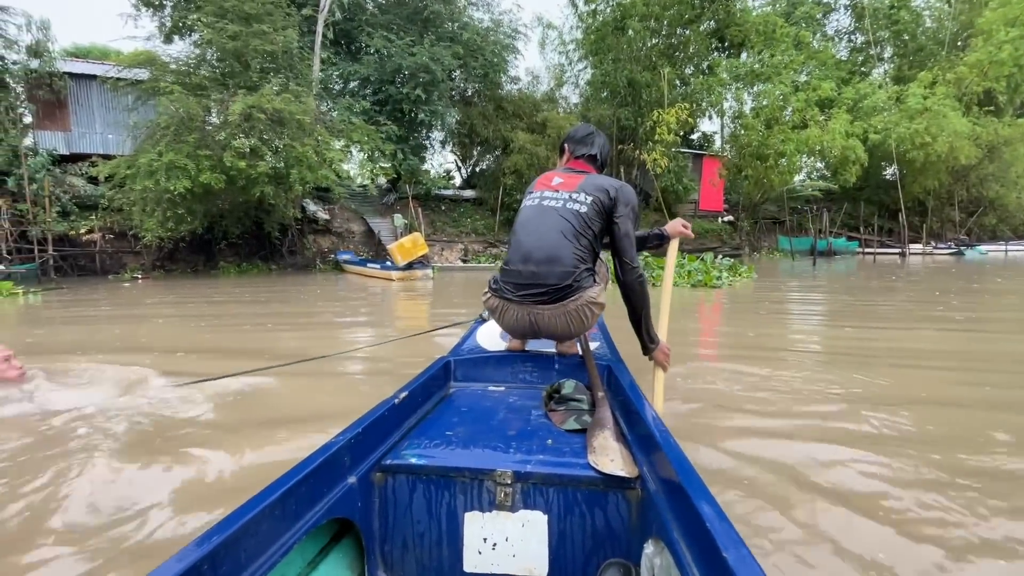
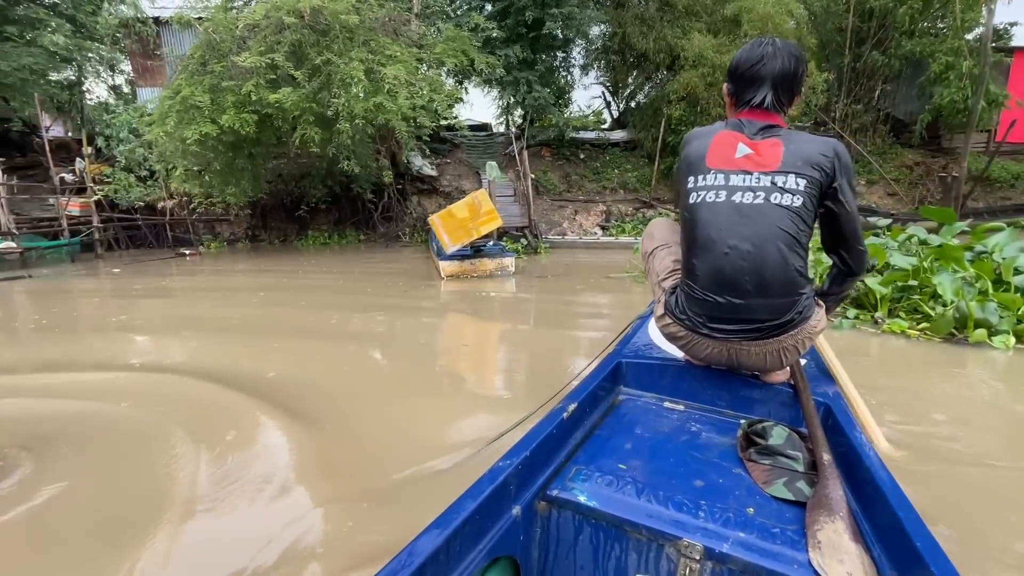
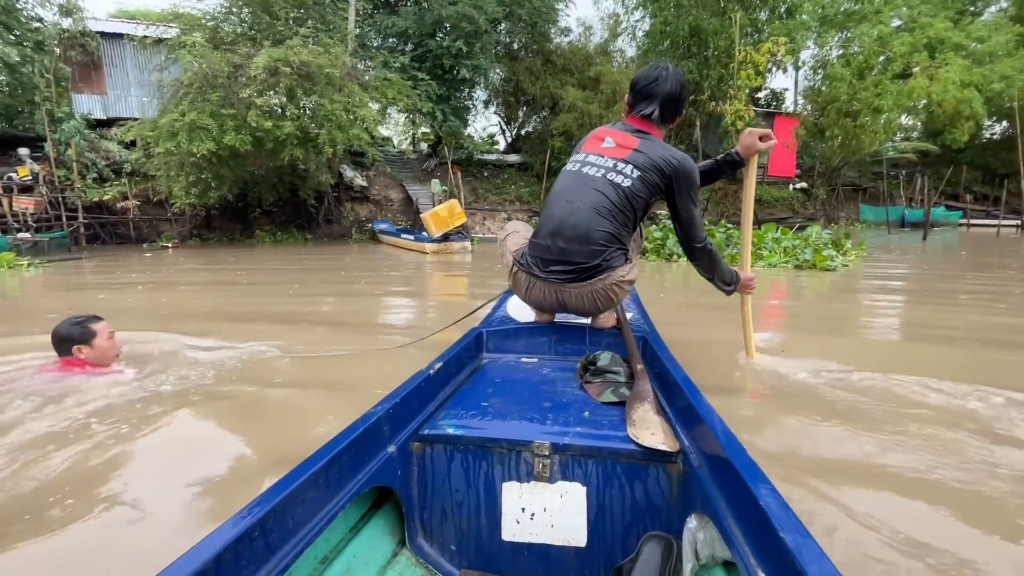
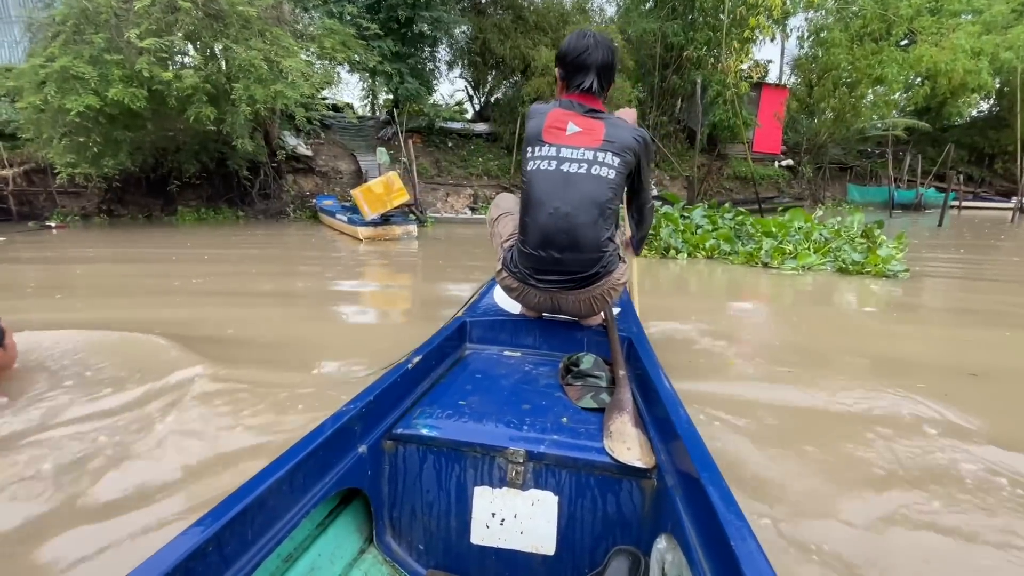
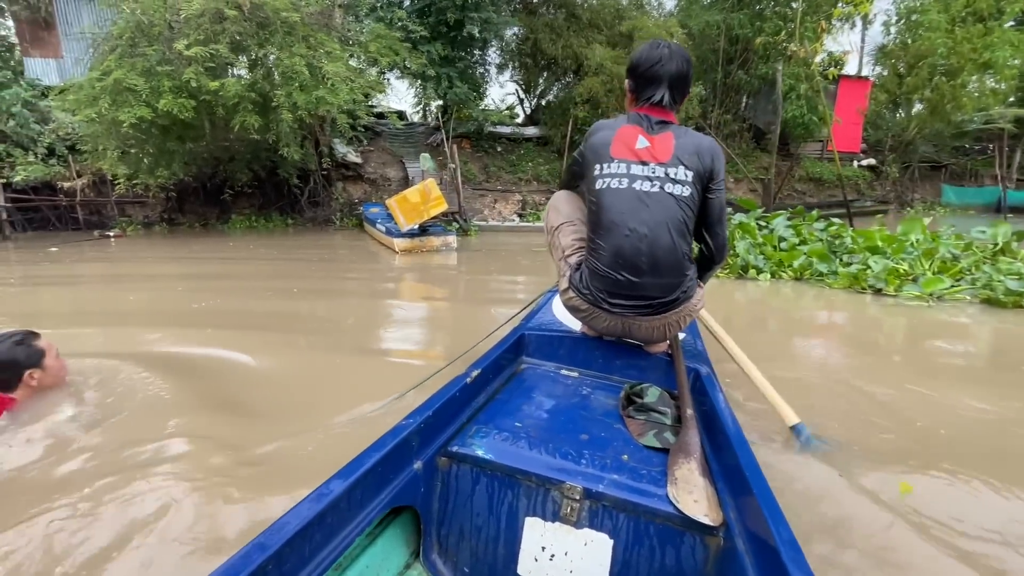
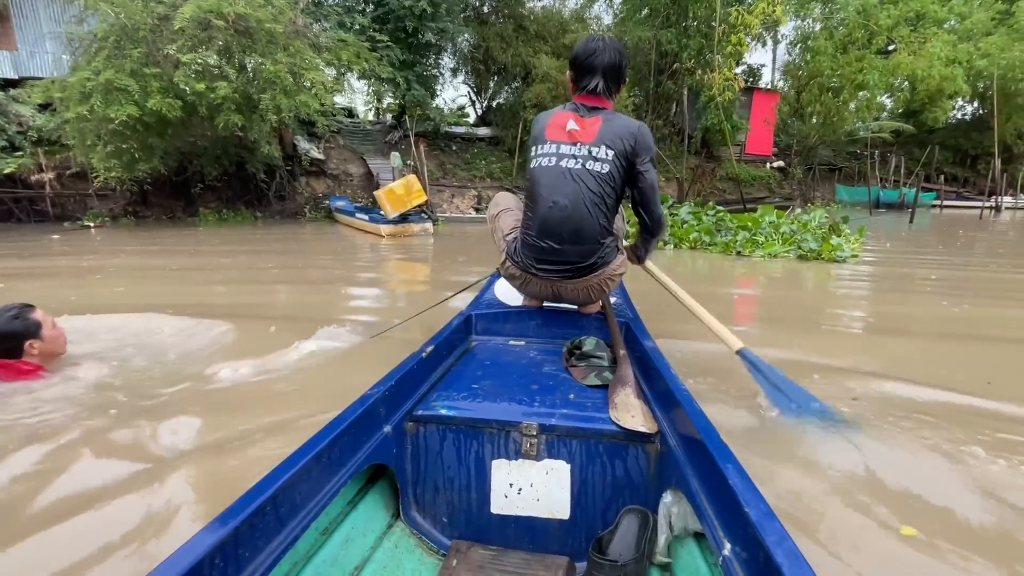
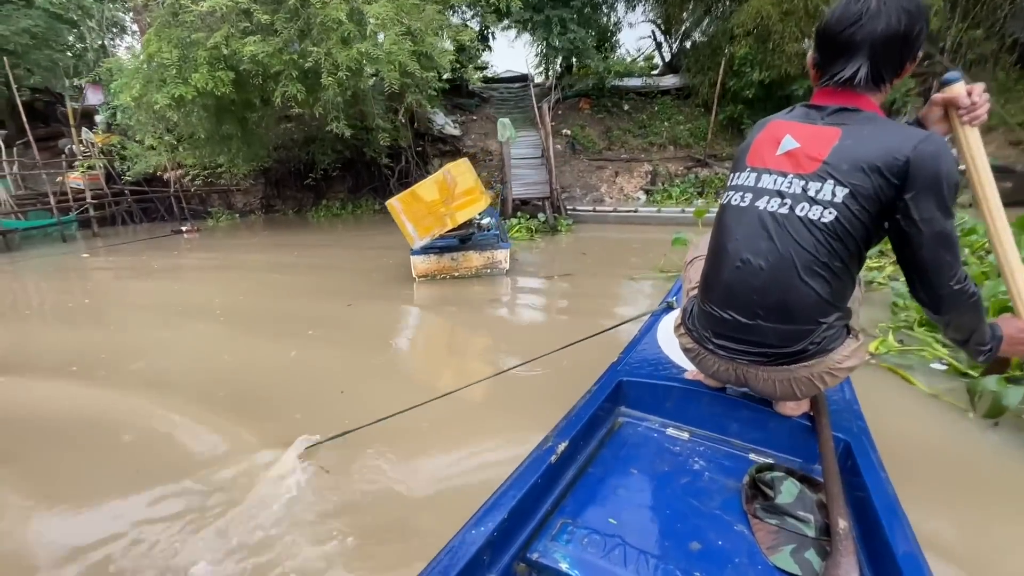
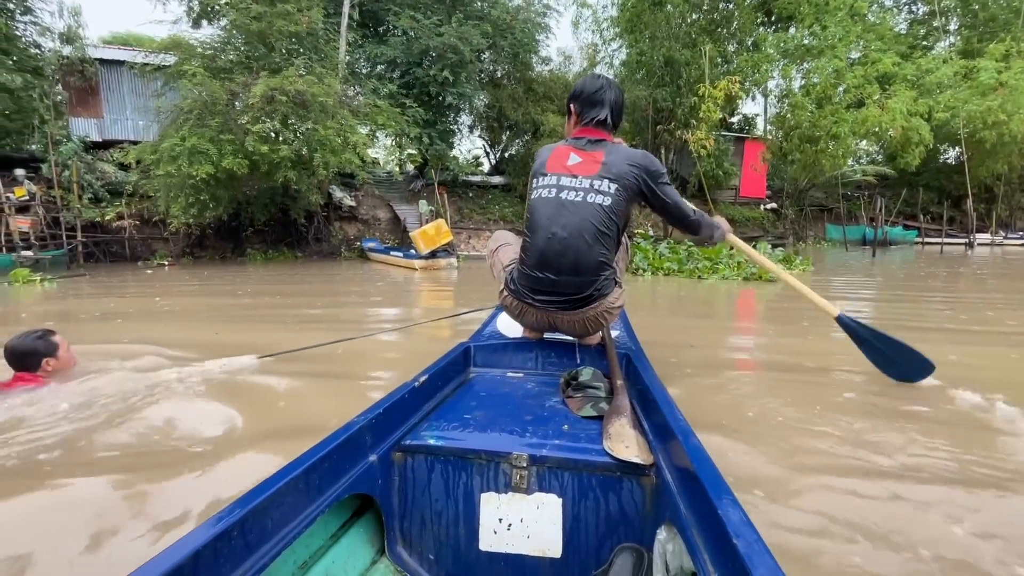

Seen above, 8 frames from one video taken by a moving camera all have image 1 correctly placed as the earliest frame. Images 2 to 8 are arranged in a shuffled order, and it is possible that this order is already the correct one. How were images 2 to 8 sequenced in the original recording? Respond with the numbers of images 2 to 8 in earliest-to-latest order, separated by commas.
8, 3, 6, 4, 5, 2, 7
